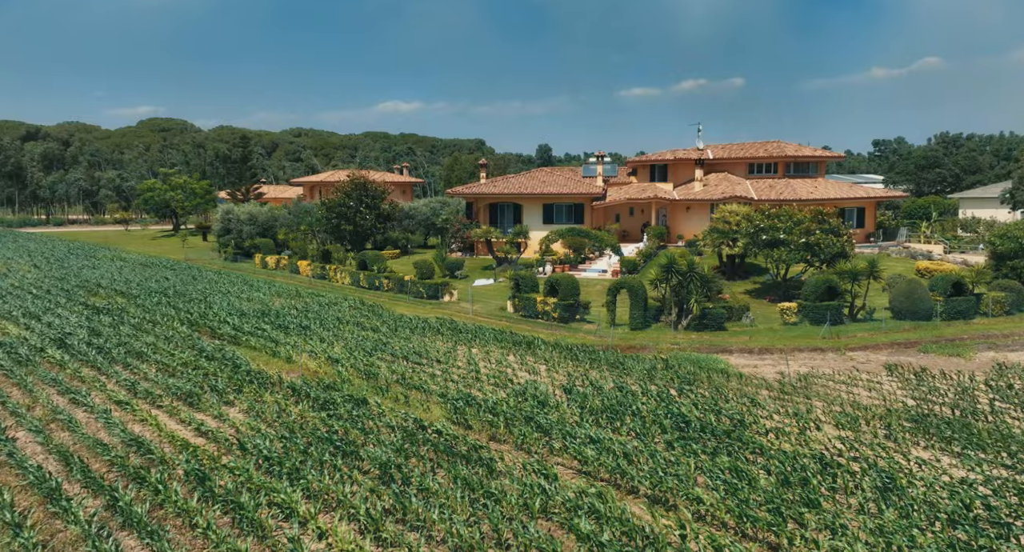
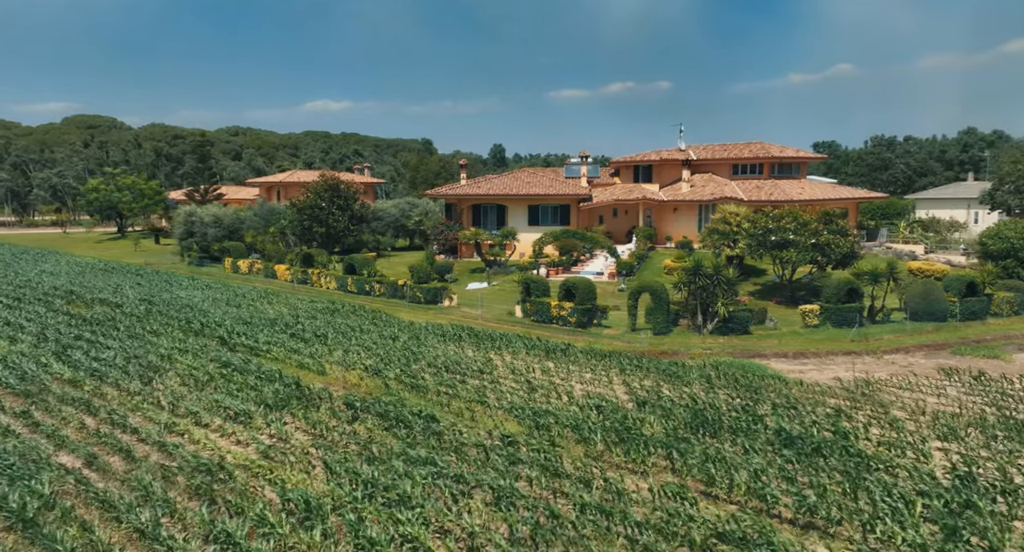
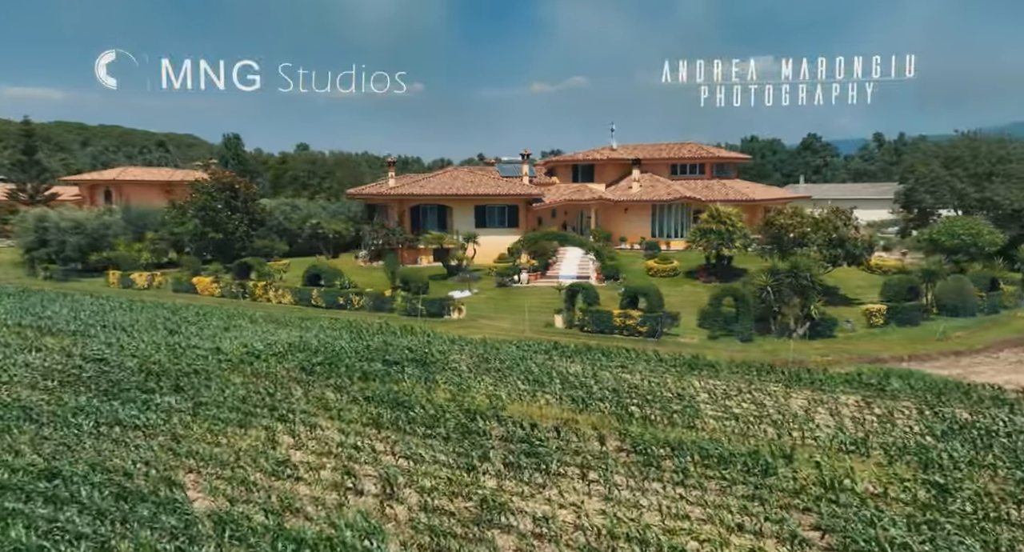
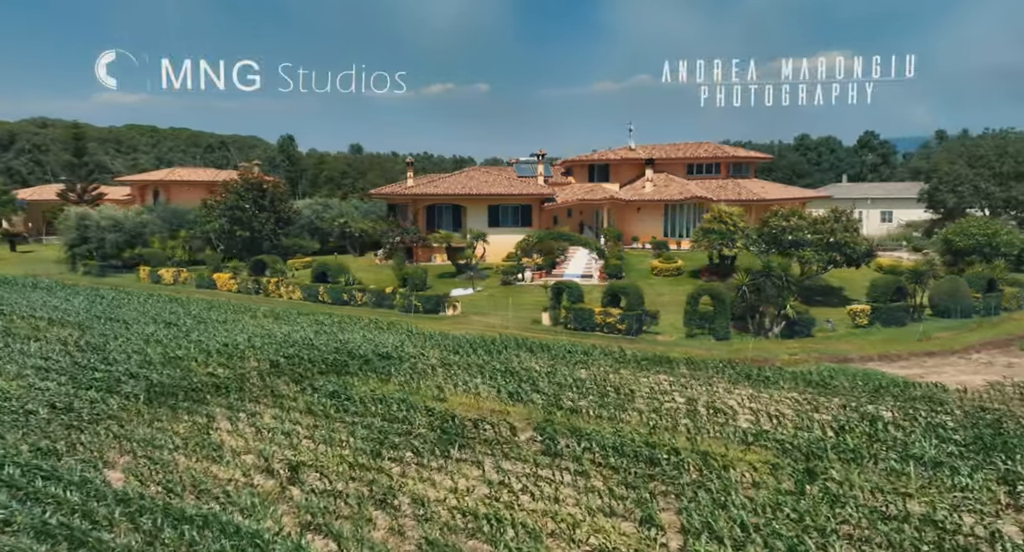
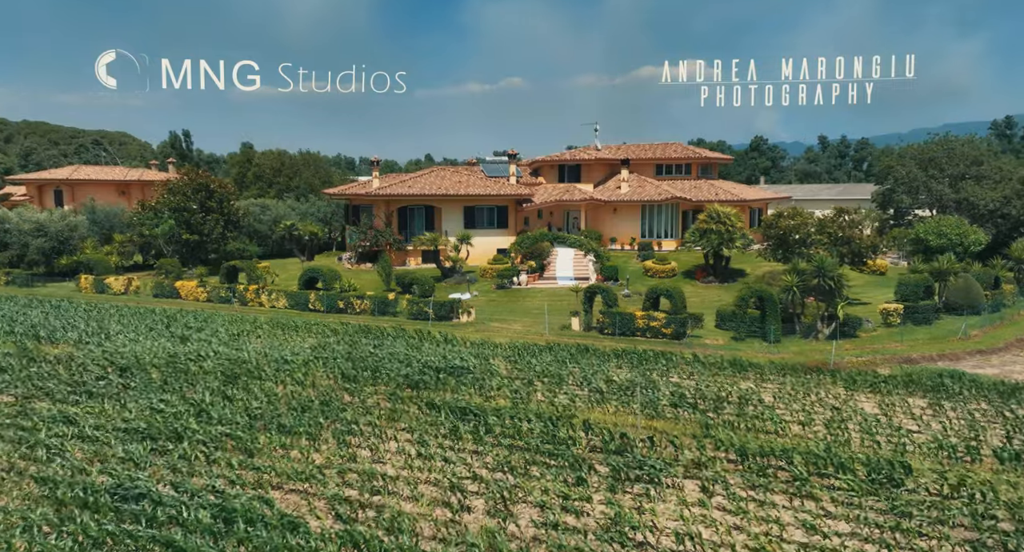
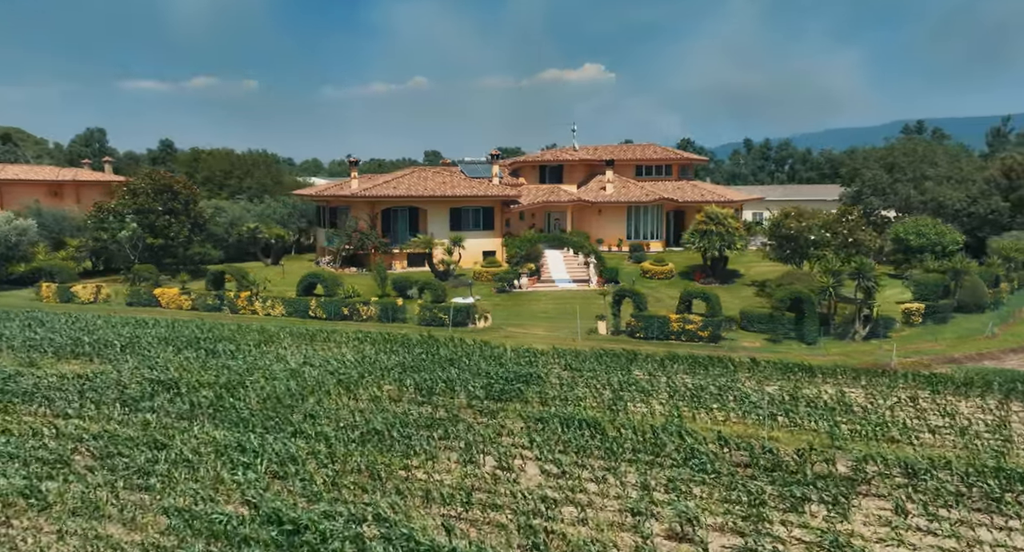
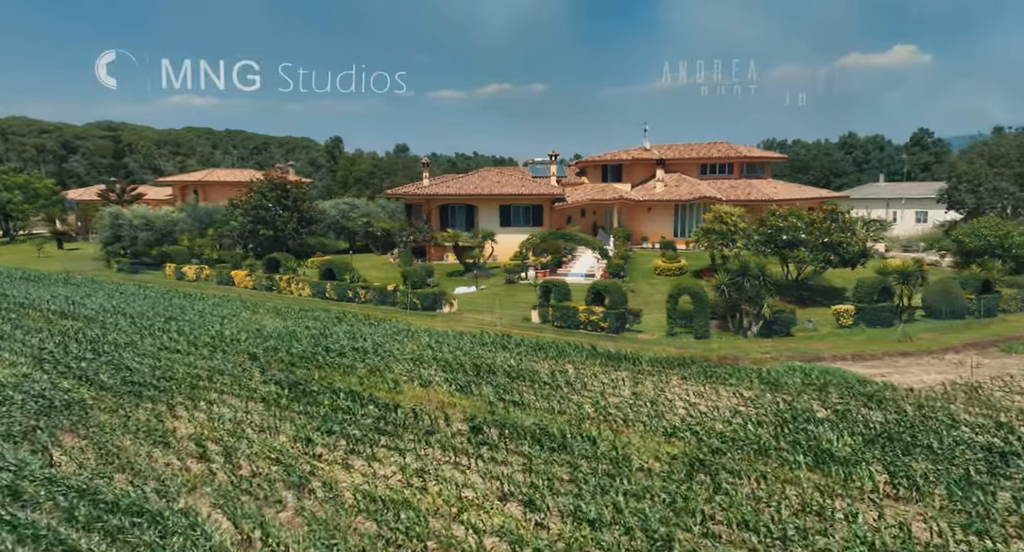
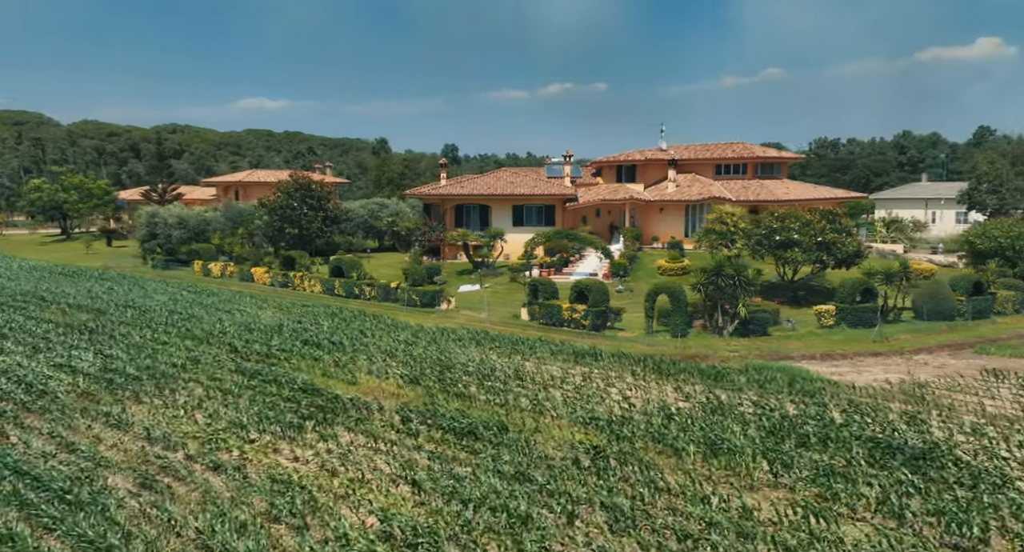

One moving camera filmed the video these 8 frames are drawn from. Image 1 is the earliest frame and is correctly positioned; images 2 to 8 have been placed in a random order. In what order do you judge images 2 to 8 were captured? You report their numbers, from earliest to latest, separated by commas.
2, 8, 7, 4, 3, 5, 6
